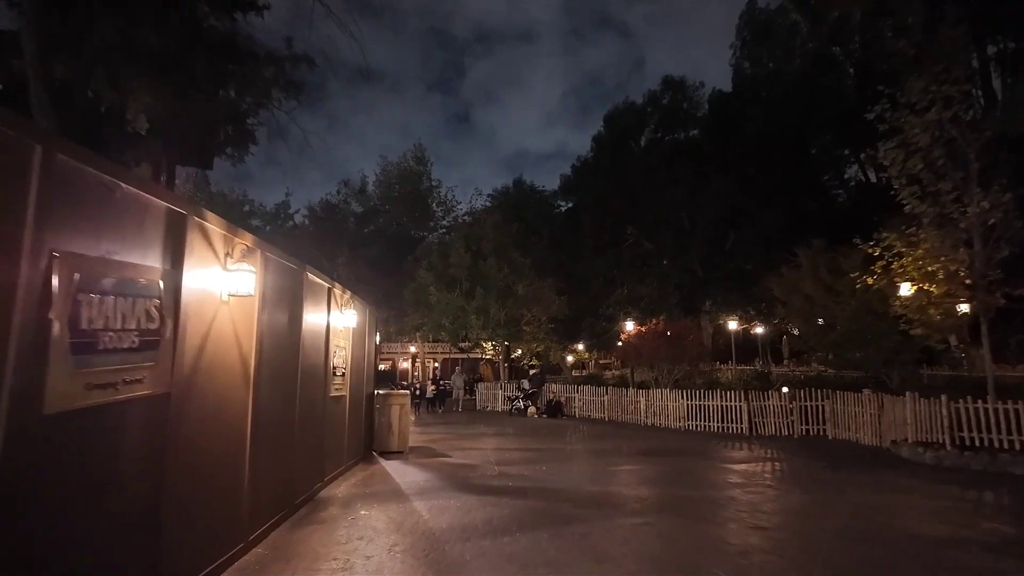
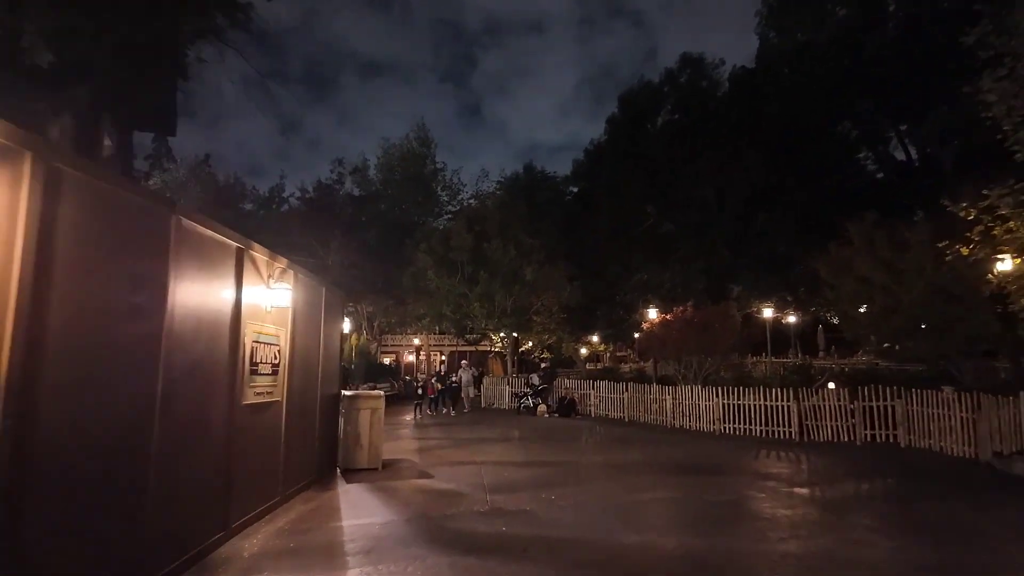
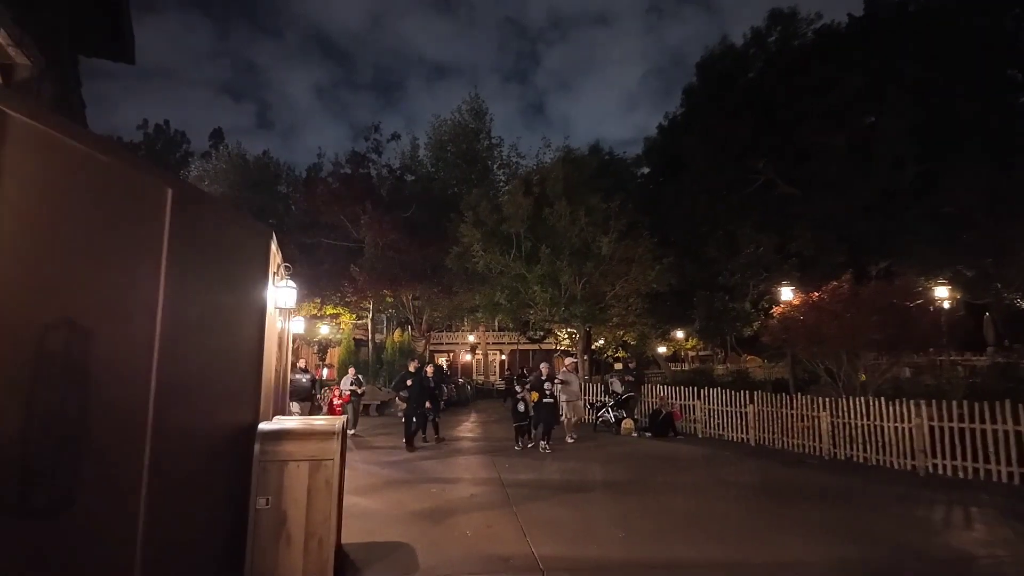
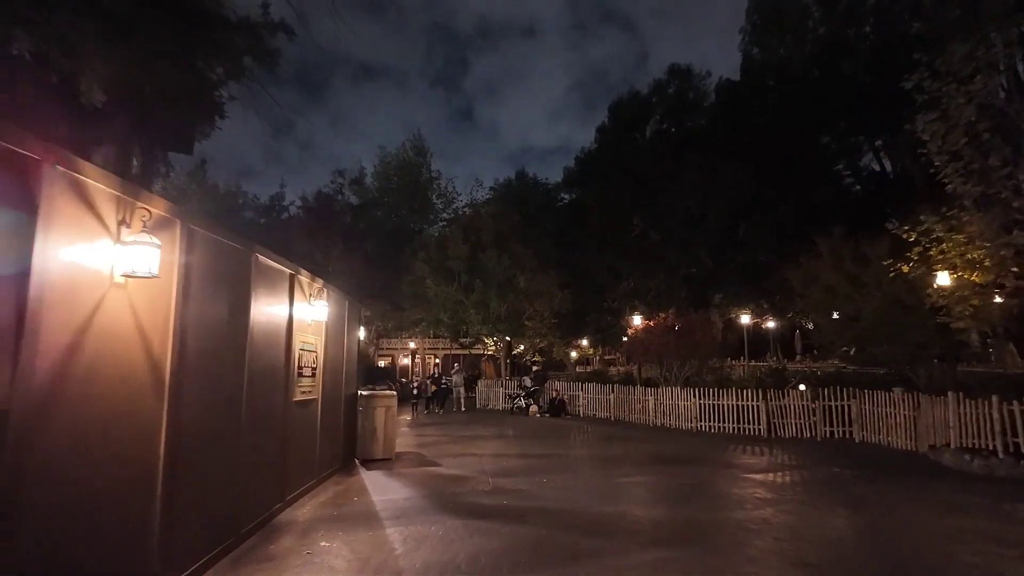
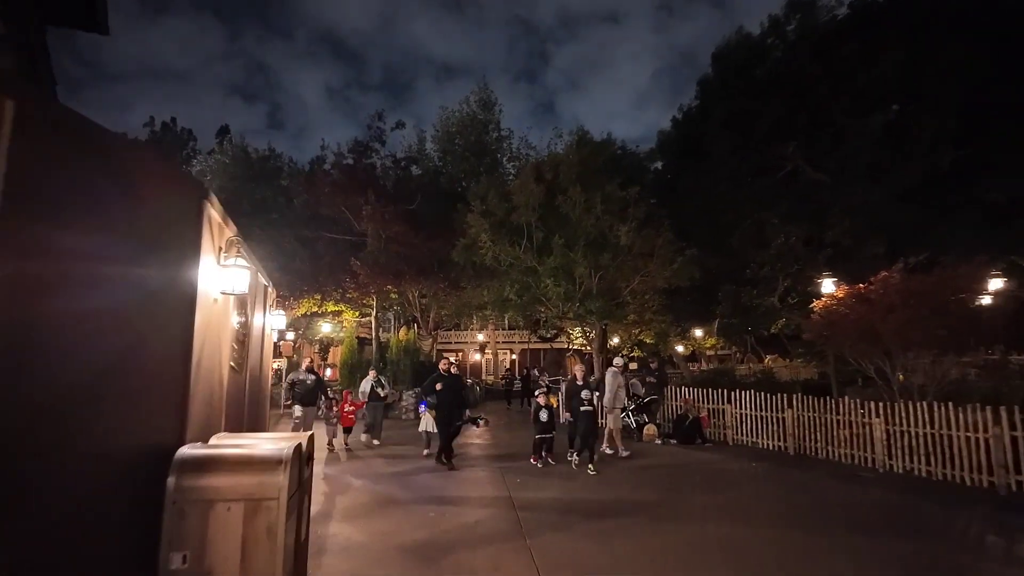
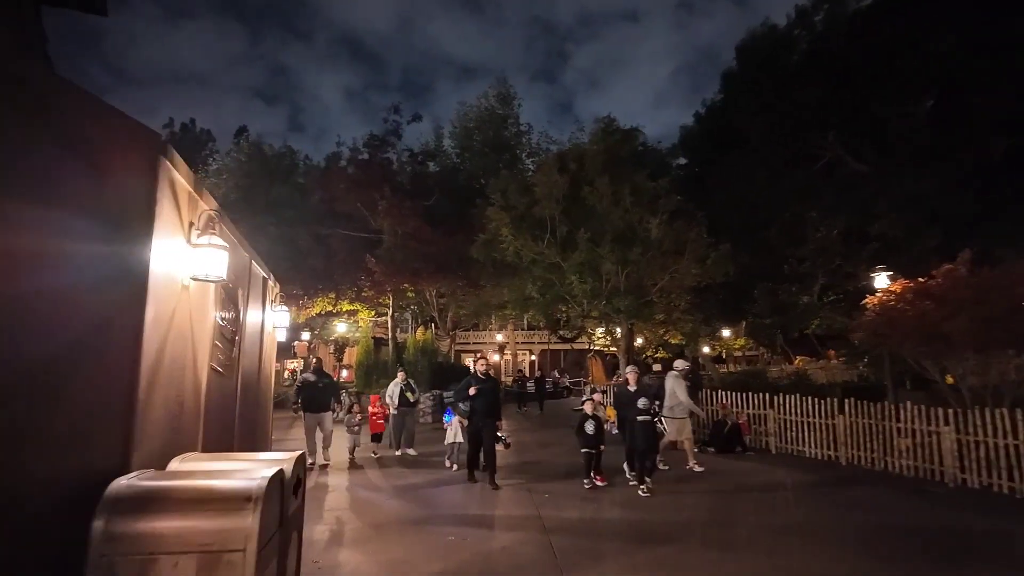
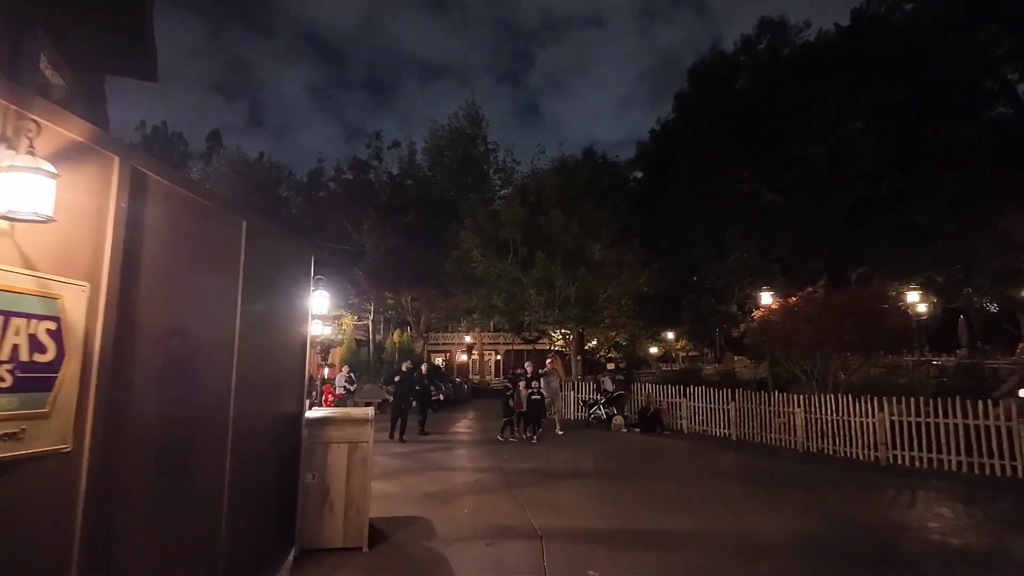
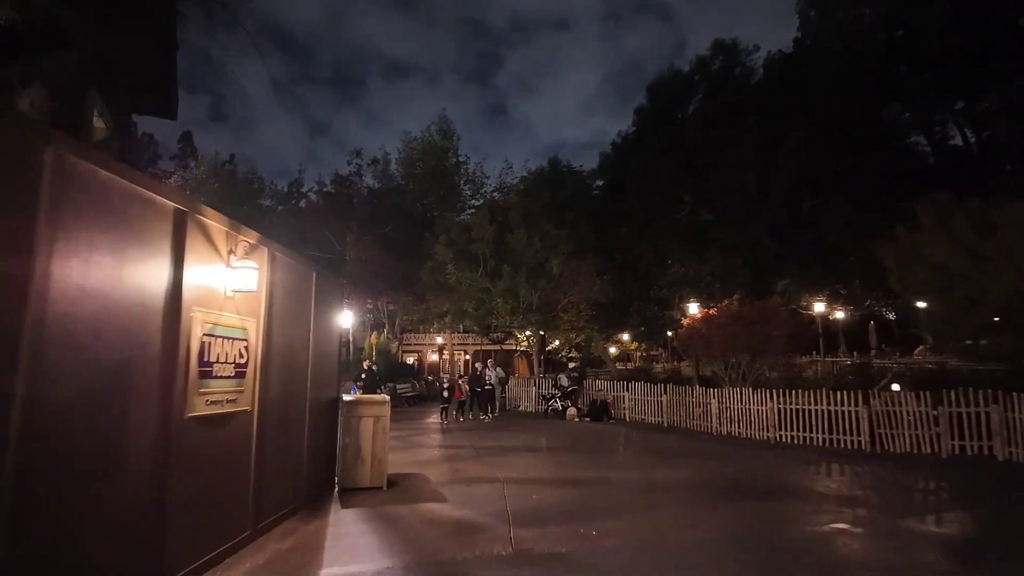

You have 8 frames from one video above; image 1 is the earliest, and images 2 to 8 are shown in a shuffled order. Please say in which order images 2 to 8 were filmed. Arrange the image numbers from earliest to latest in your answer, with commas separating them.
4, 2, 8, 7, 3, 5, 6
